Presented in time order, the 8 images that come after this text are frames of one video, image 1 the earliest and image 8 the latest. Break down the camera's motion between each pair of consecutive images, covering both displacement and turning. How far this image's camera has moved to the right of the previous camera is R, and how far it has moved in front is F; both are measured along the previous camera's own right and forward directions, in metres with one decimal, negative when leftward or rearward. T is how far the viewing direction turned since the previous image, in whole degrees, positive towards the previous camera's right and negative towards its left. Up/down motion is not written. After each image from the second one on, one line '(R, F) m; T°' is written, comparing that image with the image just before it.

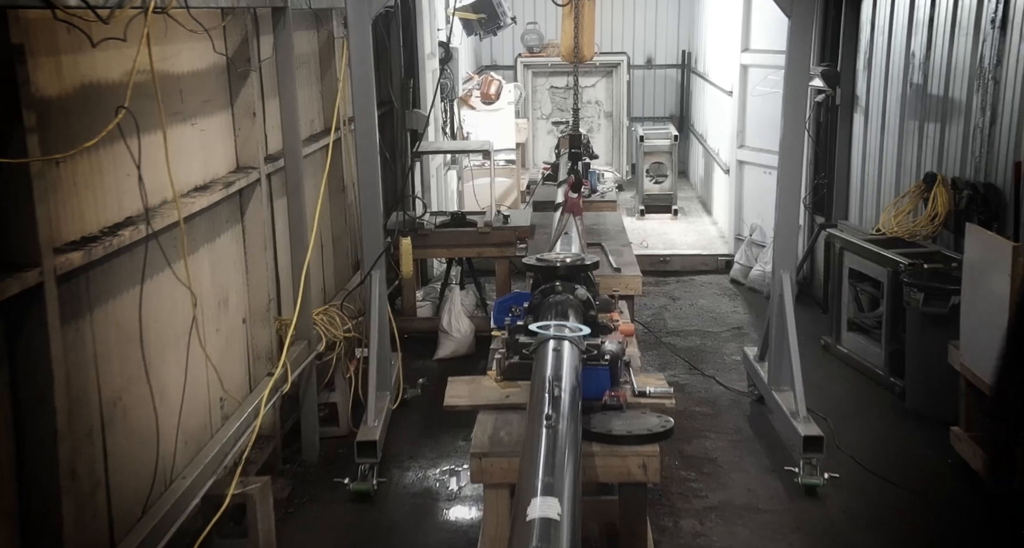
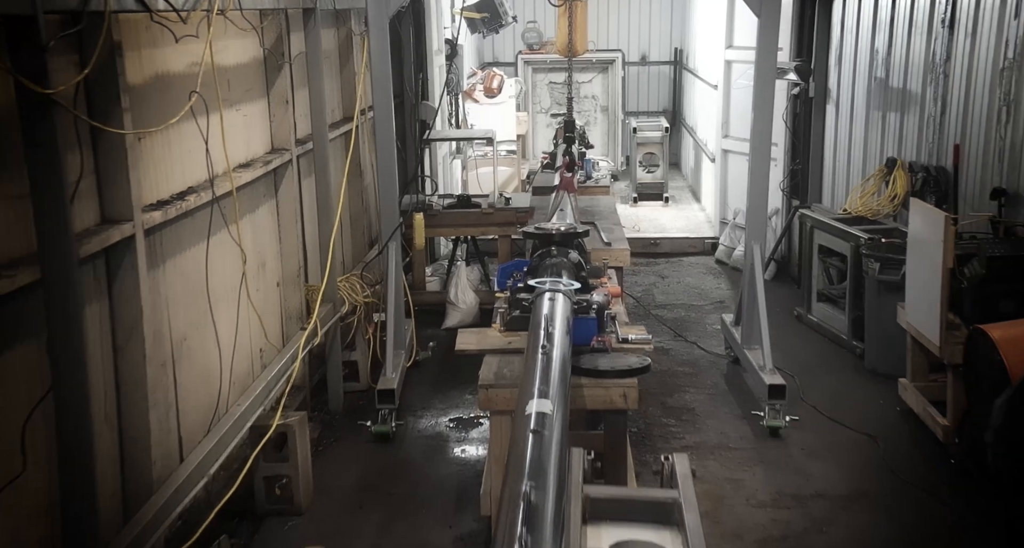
(0.0, -0.5) m; 0°
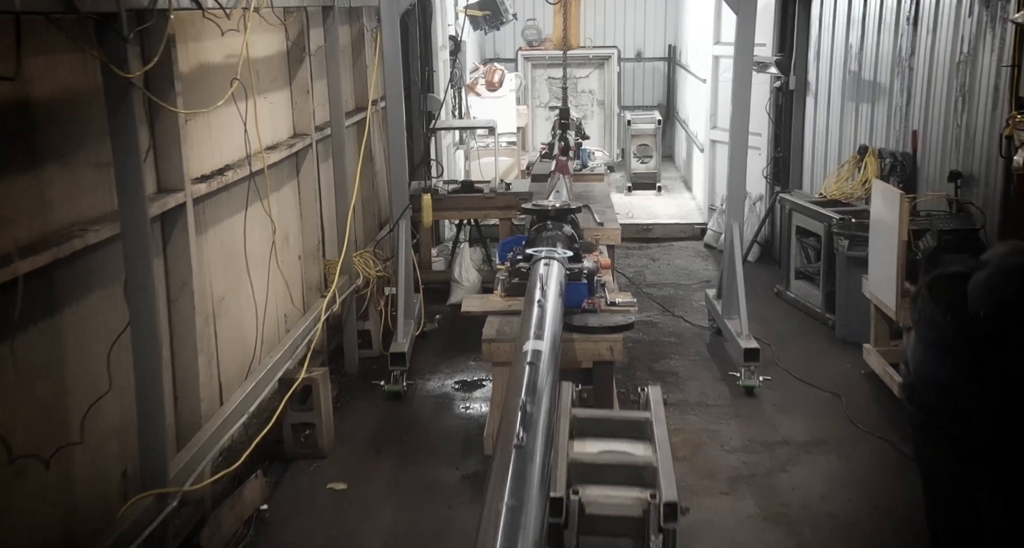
(0.0, -0.4) m; 0°
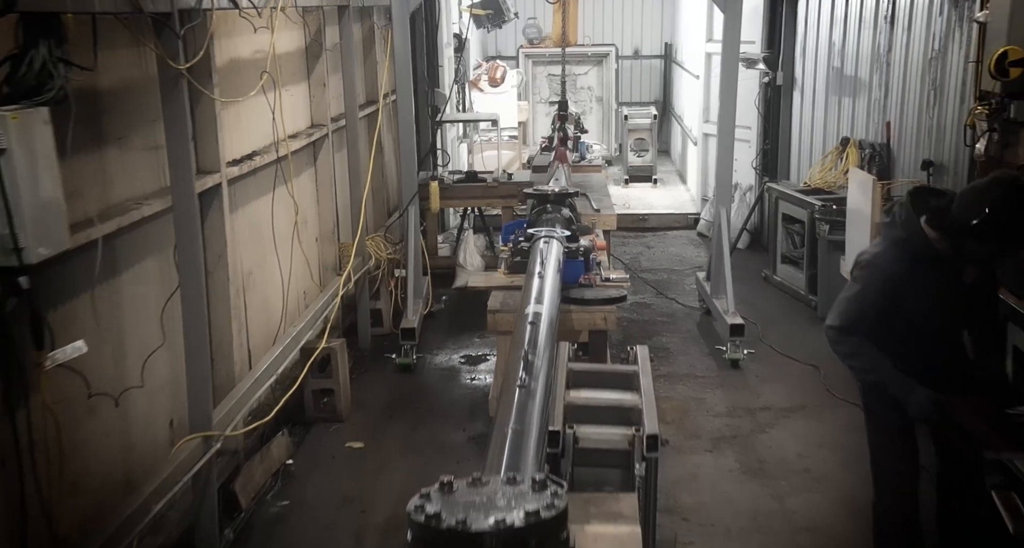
(0.0, -0.3) m; 0°
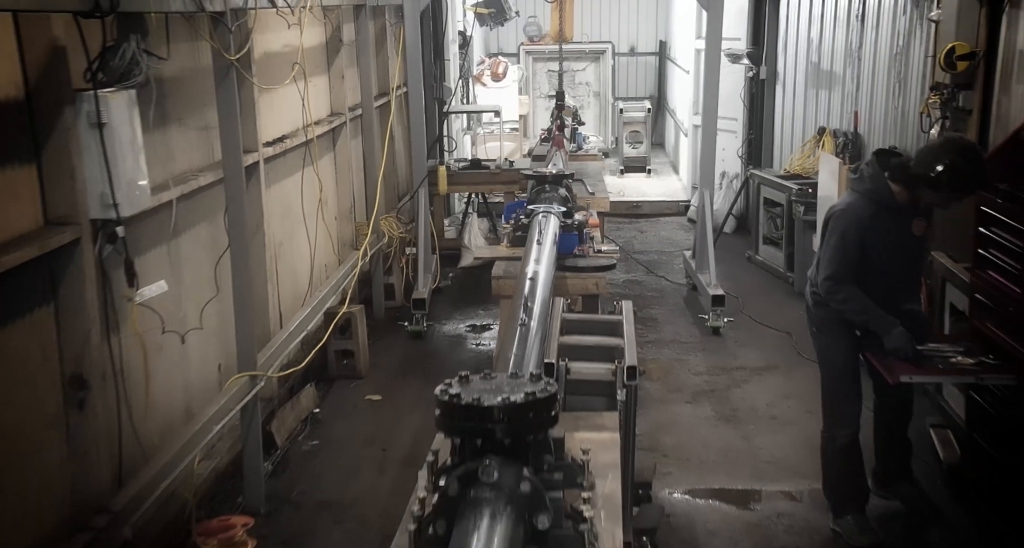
(0.0, -0.5) m; 0°
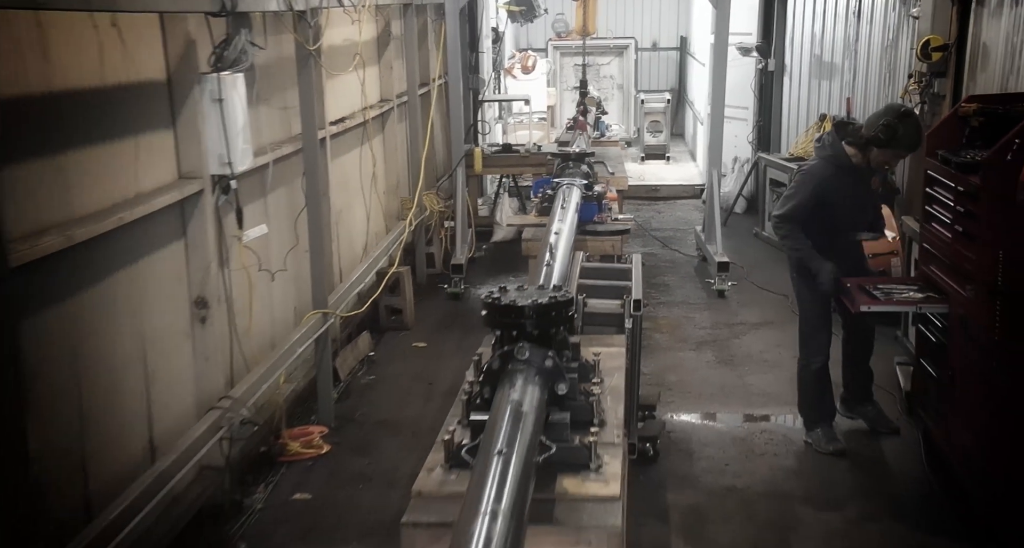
(0.0, -0.7) m; -2°
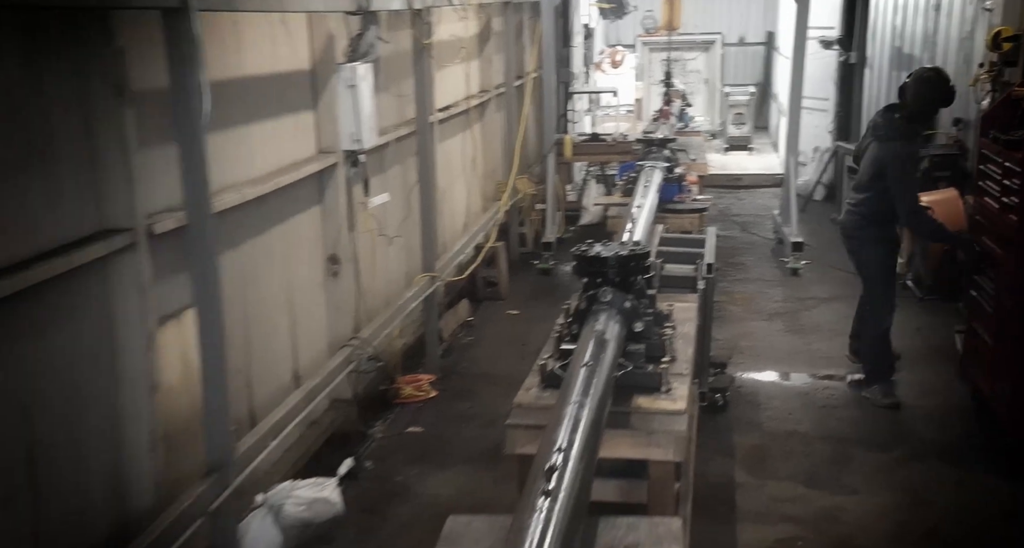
(0.0, -0.5) m; -5°
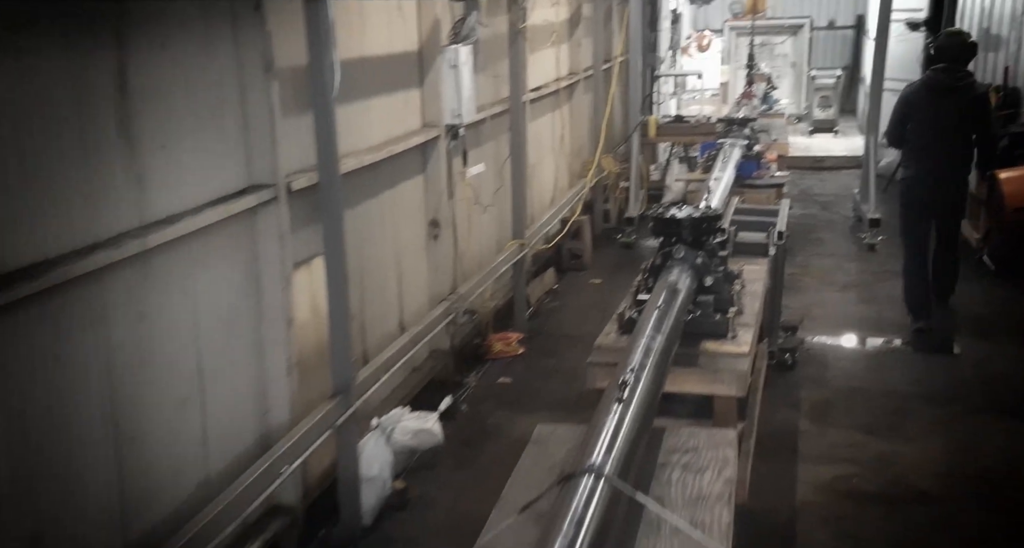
(0.0, -0.4) m; -5°
